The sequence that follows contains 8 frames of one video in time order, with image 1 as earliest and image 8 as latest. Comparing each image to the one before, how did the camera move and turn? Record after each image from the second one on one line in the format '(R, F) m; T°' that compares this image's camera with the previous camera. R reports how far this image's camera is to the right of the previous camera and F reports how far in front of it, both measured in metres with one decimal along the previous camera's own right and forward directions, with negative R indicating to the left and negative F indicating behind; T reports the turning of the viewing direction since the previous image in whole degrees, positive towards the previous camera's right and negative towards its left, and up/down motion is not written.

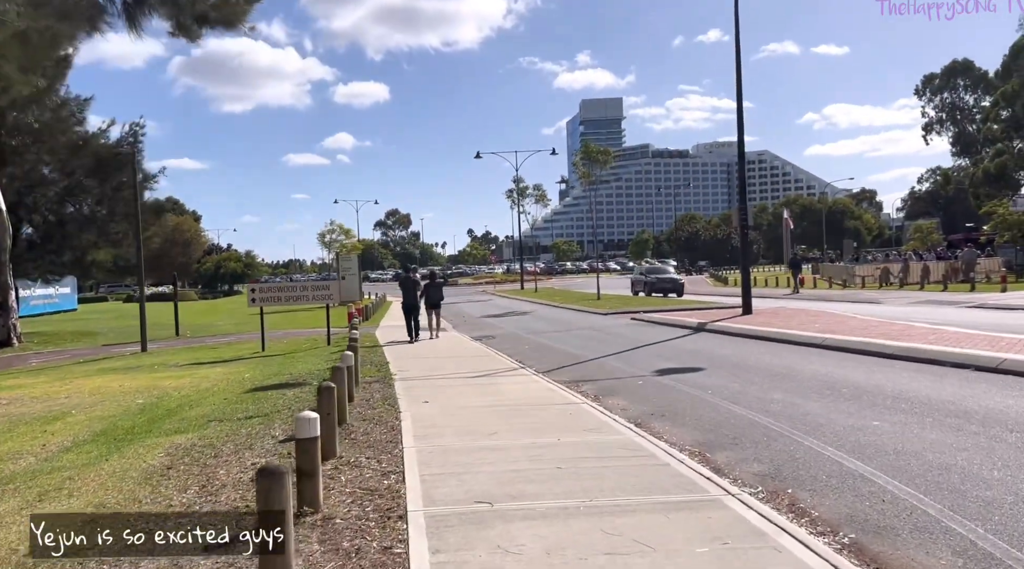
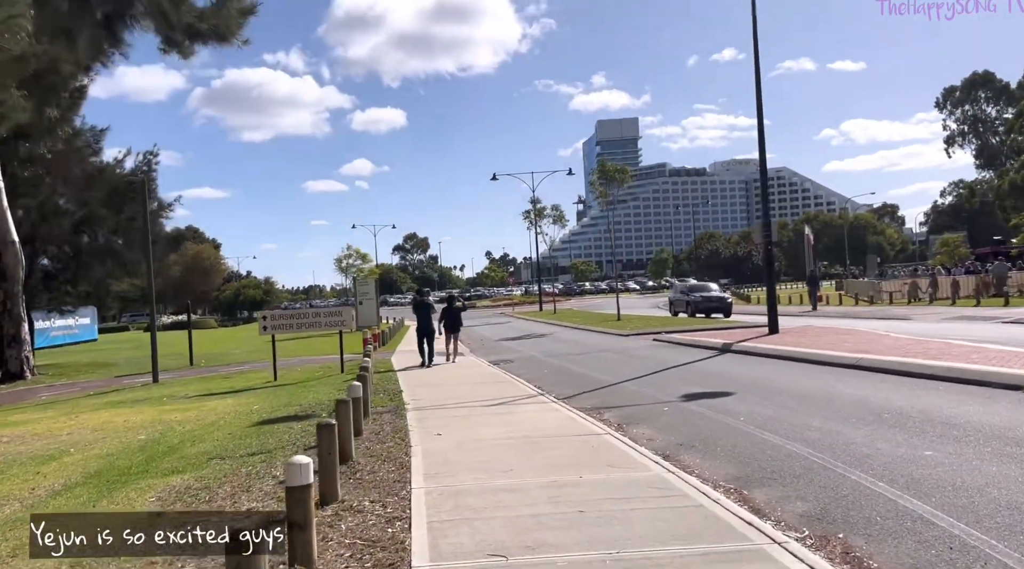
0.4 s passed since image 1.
(0.0, +0.5) m; -1°
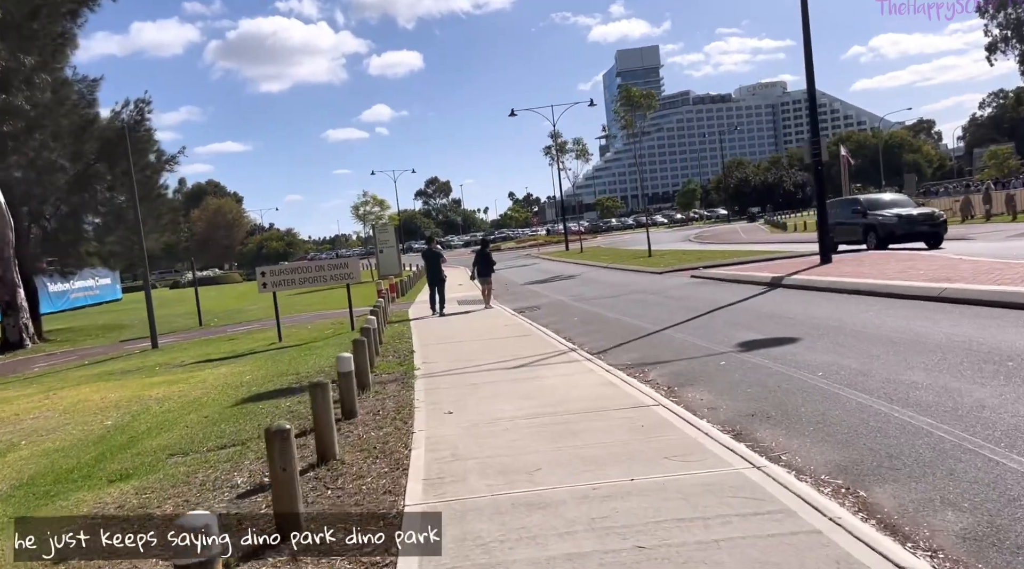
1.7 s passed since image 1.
(+0.1, +1.8) m; -2°
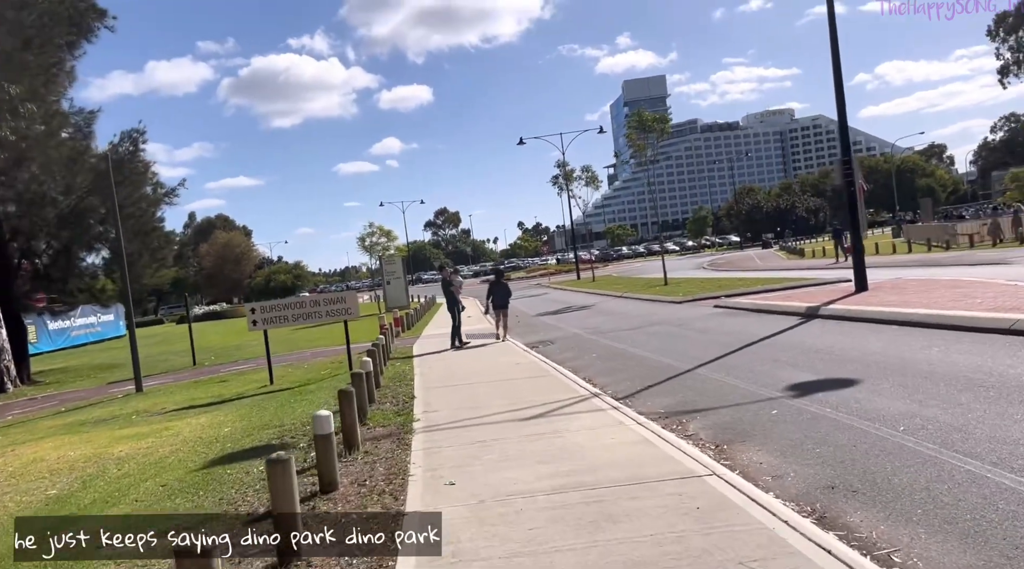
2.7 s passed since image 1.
(0.0, +1.3) m; -1°
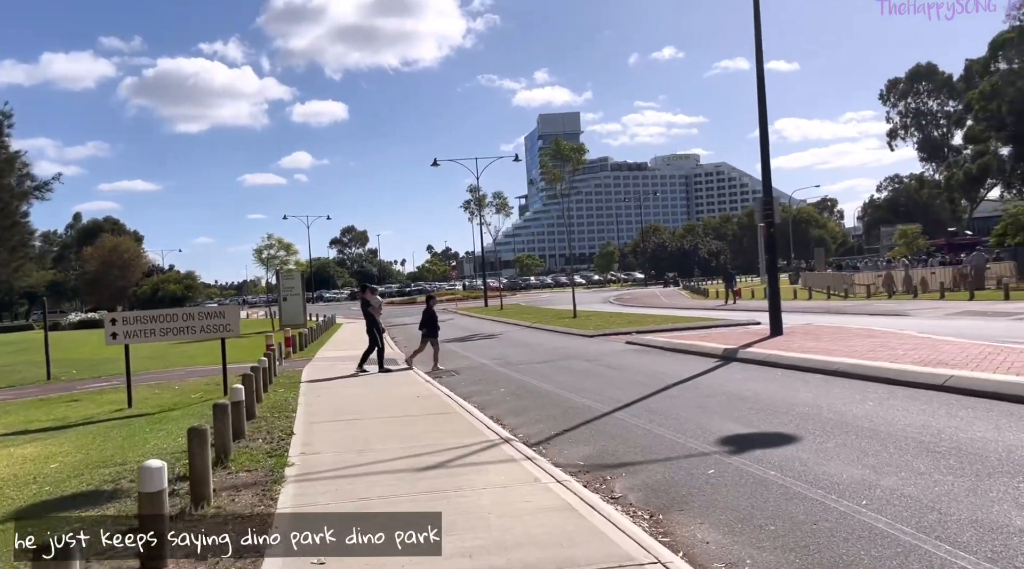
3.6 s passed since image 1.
(0.0, +1.3) m; +7°
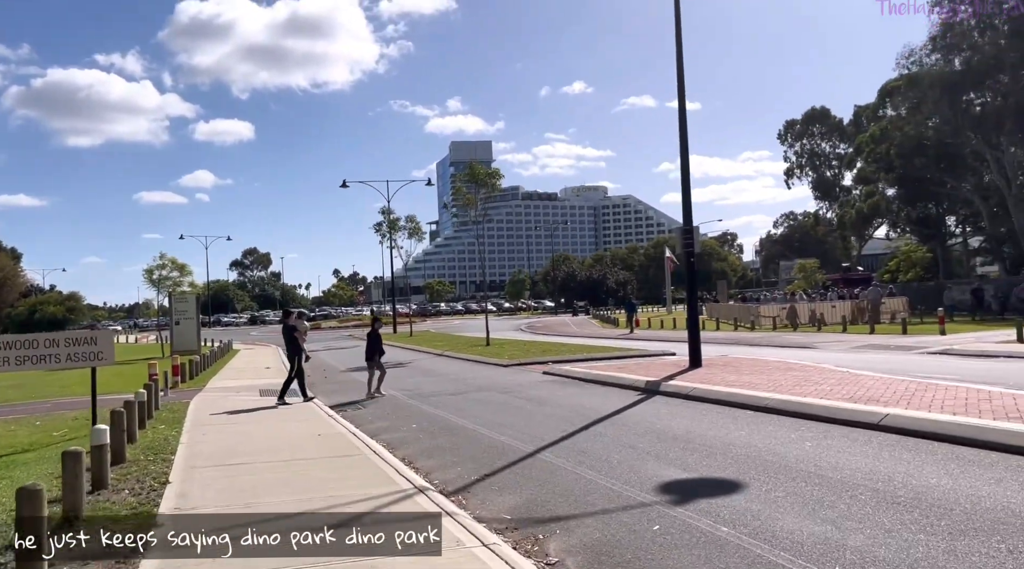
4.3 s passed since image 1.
(-0.1, +0.9) m; +7°
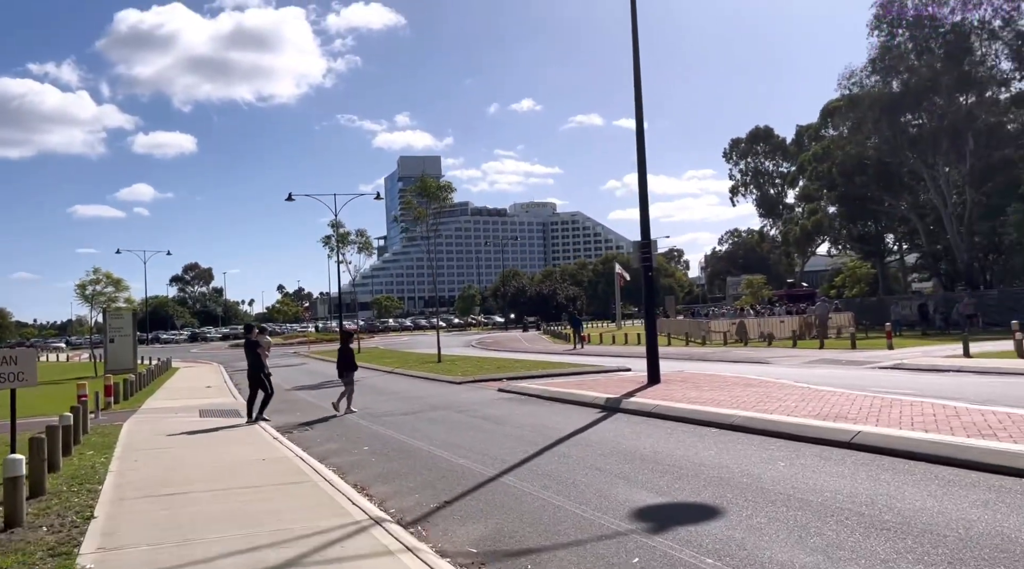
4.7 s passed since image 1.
(-0.1, +0.5) m; +4°
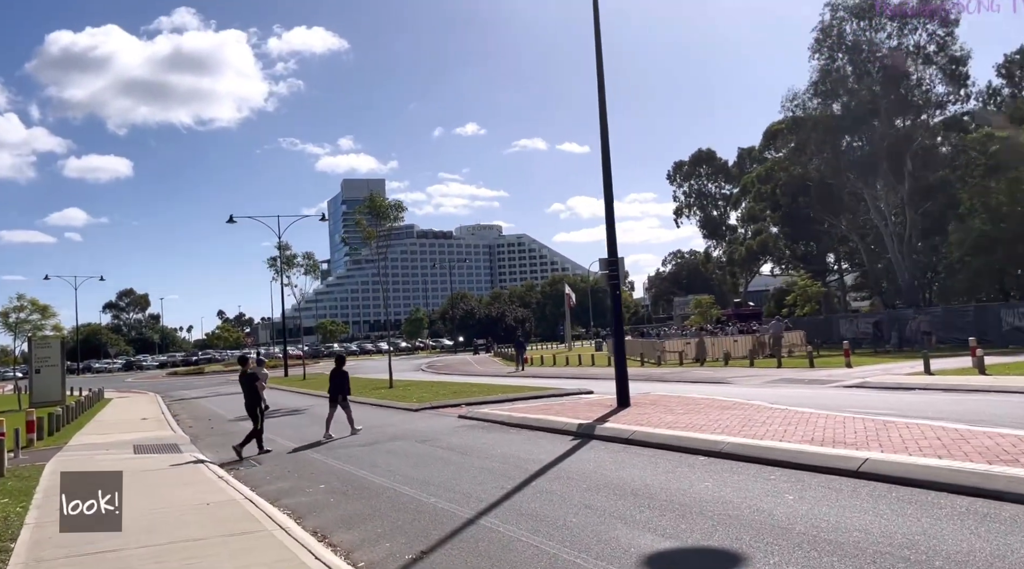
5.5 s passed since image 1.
(-0.3, +0.9) m; +4°
